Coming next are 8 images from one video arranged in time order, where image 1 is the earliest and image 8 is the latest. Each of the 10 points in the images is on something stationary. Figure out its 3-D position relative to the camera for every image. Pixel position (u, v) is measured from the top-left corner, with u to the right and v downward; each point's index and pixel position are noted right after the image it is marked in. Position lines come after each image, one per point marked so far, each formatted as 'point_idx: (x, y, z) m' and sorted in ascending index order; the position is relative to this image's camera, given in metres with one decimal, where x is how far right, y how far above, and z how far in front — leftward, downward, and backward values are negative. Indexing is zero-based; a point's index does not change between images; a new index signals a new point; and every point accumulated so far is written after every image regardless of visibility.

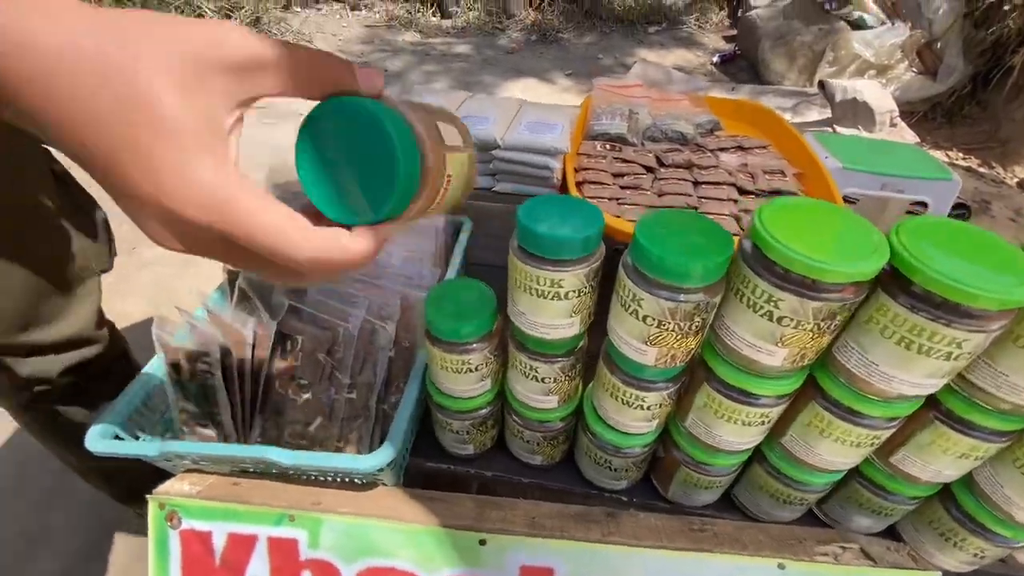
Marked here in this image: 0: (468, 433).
0: (-0.1, -0.2, +0.7) m
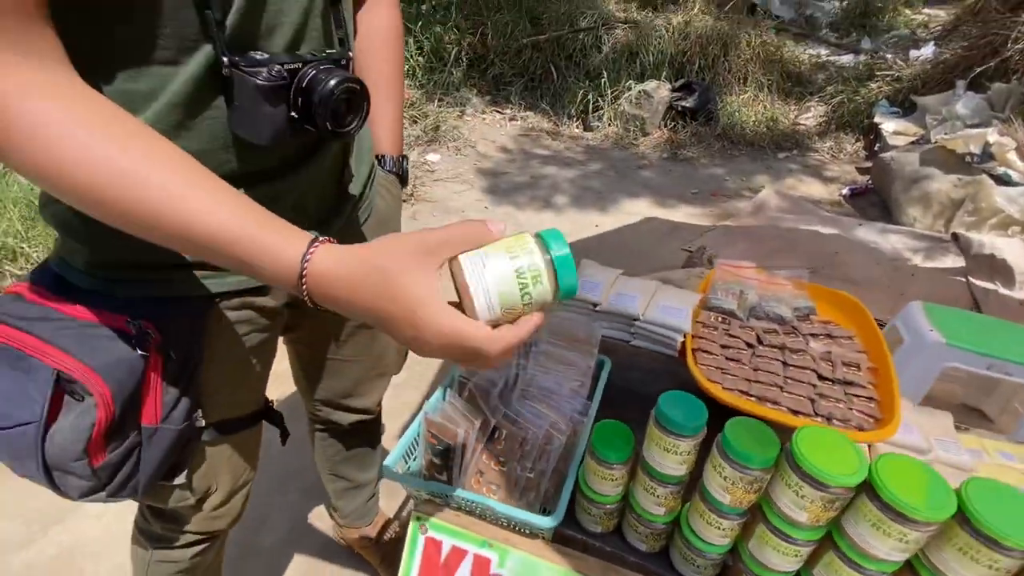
0: (+0.2, -0.6, +1.2) m
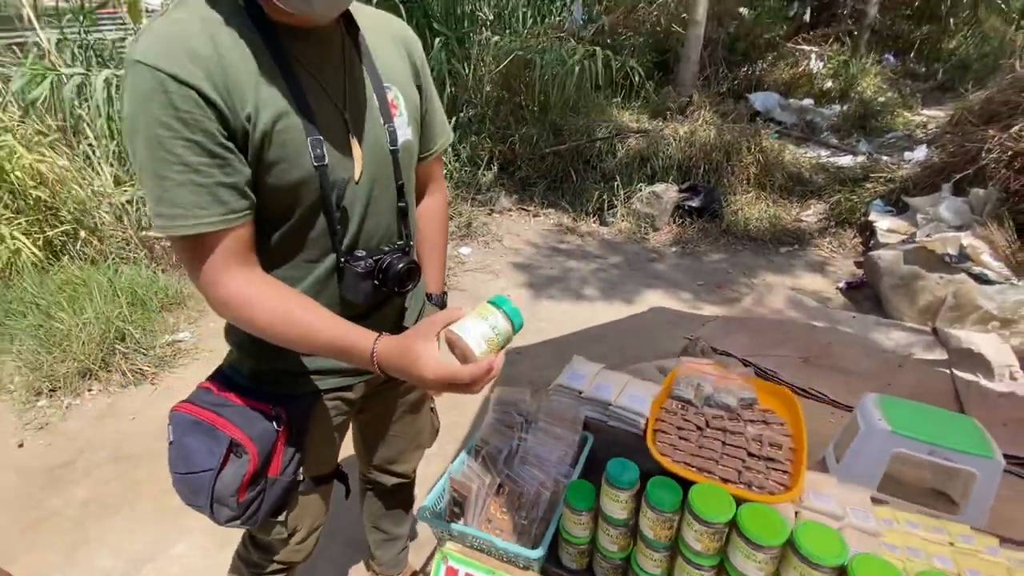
0: (+0.2, -0.9, +1.6) m
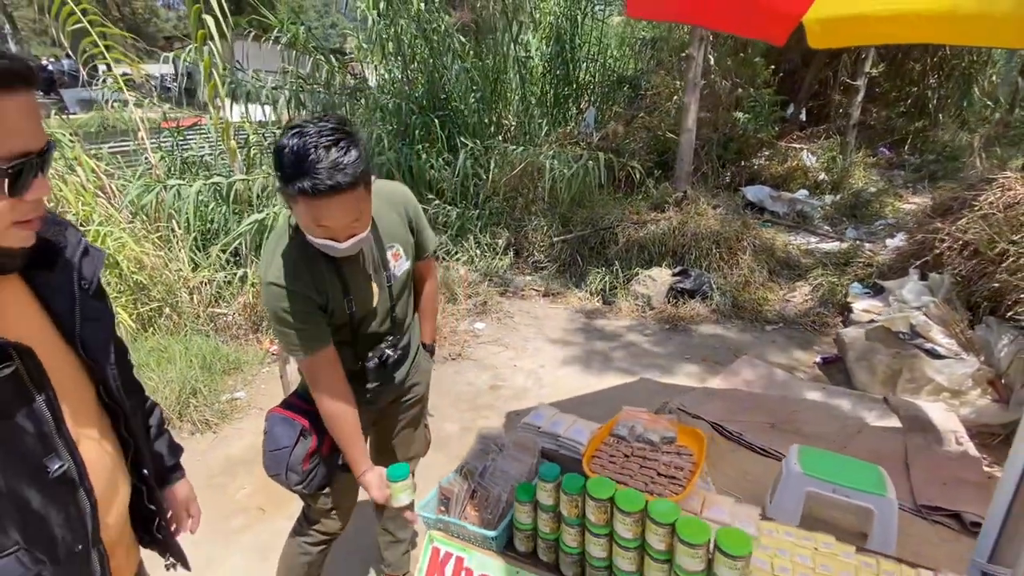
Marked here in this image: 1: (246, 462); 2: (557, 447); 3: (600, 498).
0: (+0.1, -1.2, +2.2) m
1: (-2.3, -1.5, +4.2) m
2: (+0.3, -0.9, +2.6) m
3: (+0.4, -0.9, +1.9) m
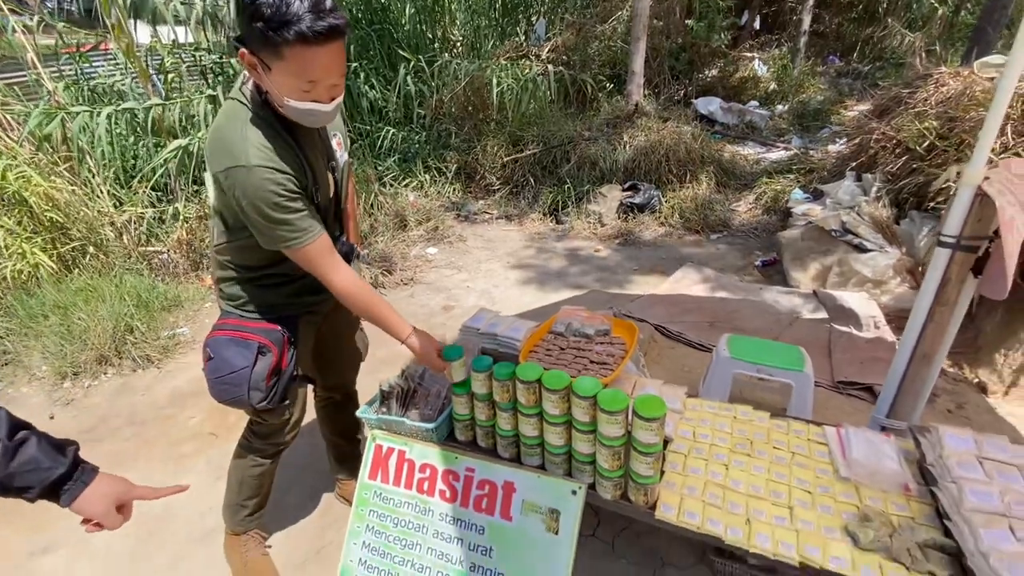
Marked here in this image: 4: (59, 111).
0: (-0.2, -0.7, +2.3) m
1: (-2.7, -0.9, +4.1) m
2: (-0.1, -0.3, +2.7) m
3: (+0.1, -0.4, +2.0) m
4: (-5.6, +2.2, +5.9) m
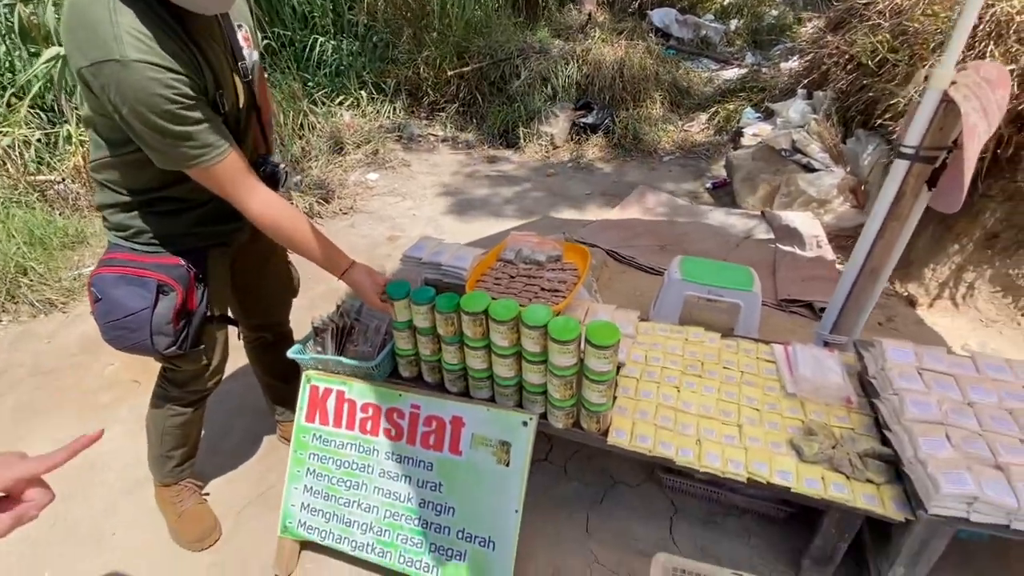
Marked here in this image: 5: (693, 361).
0: (-0.5, -0.3, +2.1) m
1: (-3.1, -0.4, +3.7) m
2: (-0.4, +0.1, +2.5) m
3: (-0.1, -0.1, +1.8) m
4: (-6.2, +2.8, +4.7) m
5: (+0.8, -0.3, +2.2) m
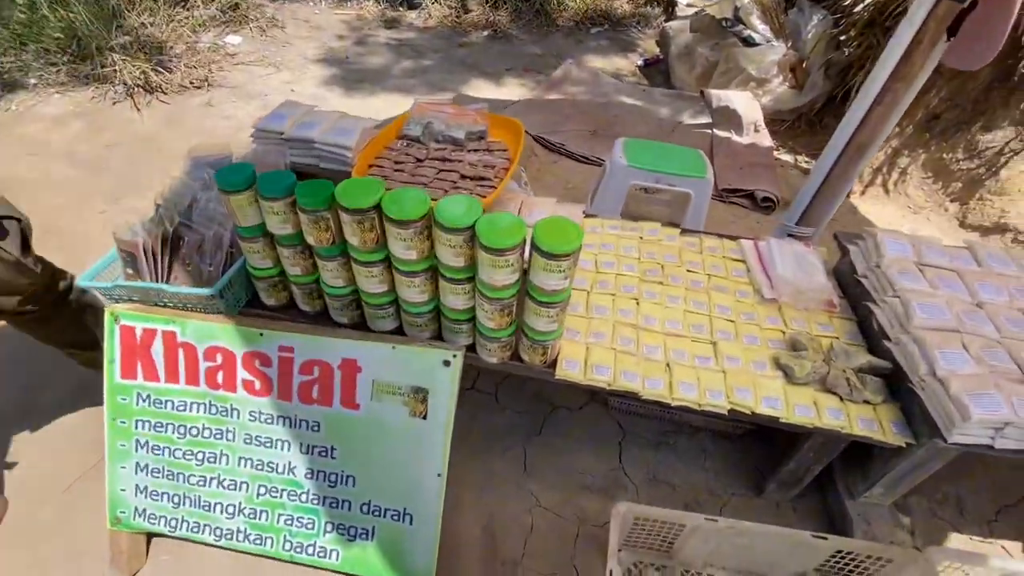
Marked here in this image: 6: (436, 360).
0: (-0.8, 0.0, +1.5) m
1: (-3.7, +0.1, +2.6) m
2: (-0.7, +0.5, +1.7) m
3: (-0.4, +0.2, +1.2) m
4: (-6.9, +3.3, +2.3) m
5: (+0.5, +0.1, +1.8) m
6: (-0.2, -0.2, +1.4) m
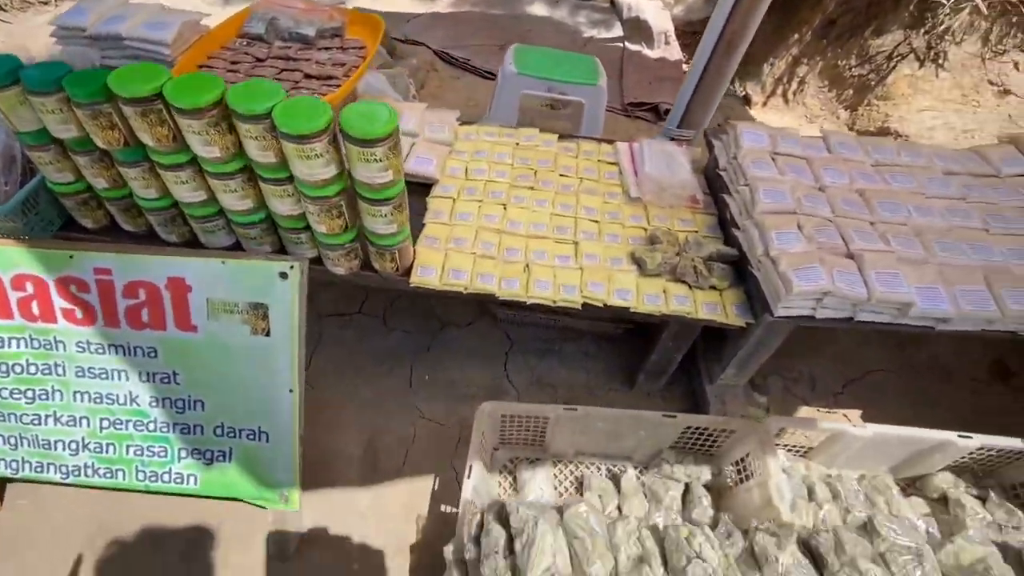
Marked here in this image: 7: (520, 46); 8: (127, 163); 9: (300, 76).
0: (-1.2, +0.2, +1.3) m
1: (-4.2, +0.3, +2.1) m
2: (-1.2, +0.7, +1.5) m
3: (-0.8, +0.4, +1.0) m
4: (-7.5, +3.2, +1.2) m
5: (0.0, +0.4, +1.7) m
6: (-0.6, 0.0, +1.3) m
7: (0.0, +1.3, +2.5) m
8: (-0.9, +0.3, +1.2) m
9: (-0.7, +0.7, +1.6) m
